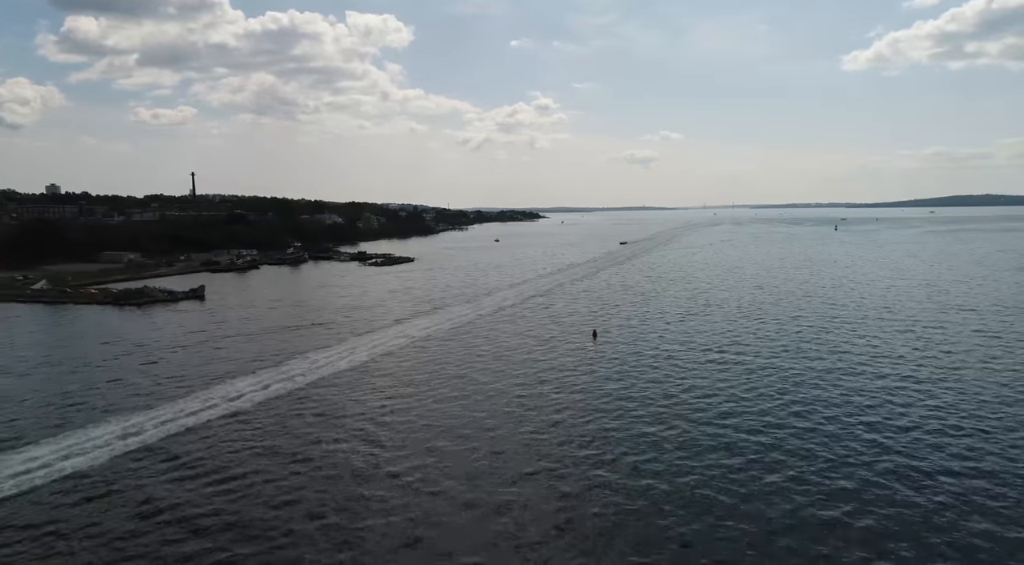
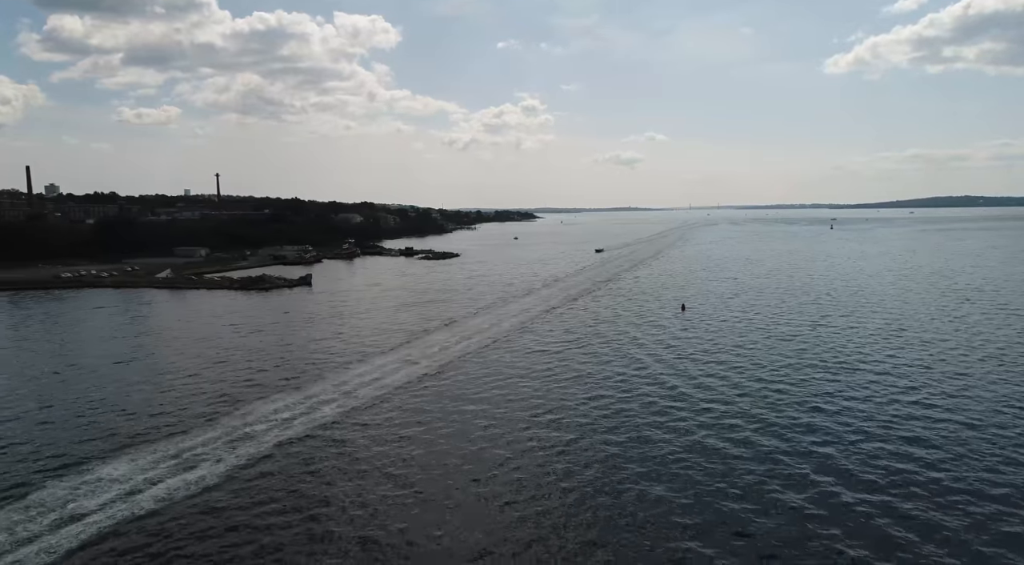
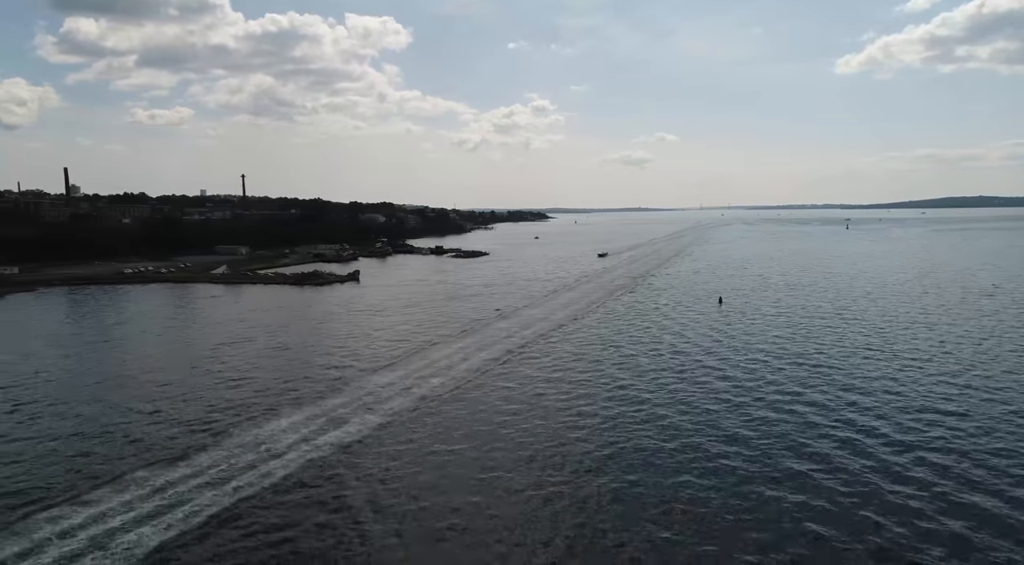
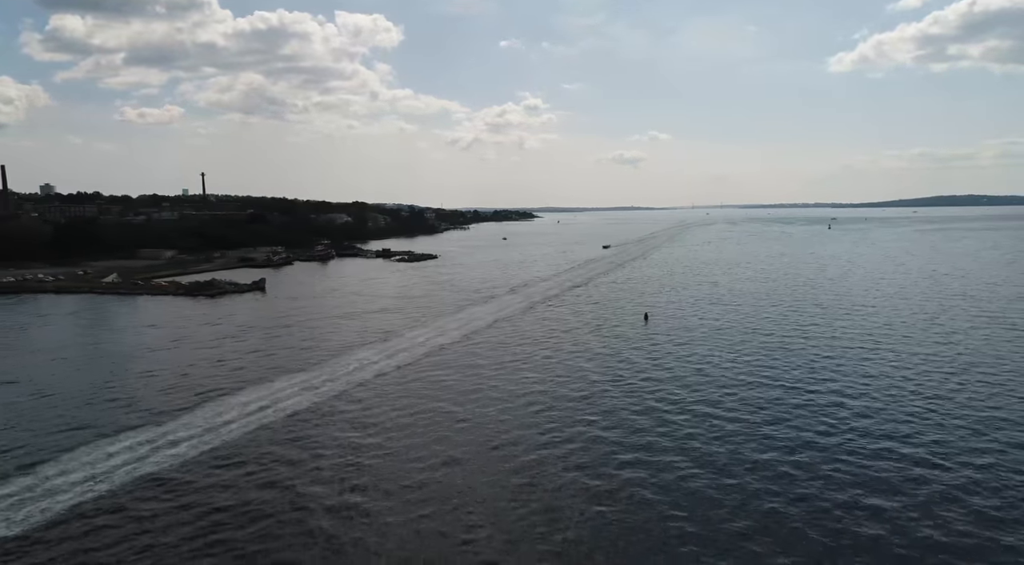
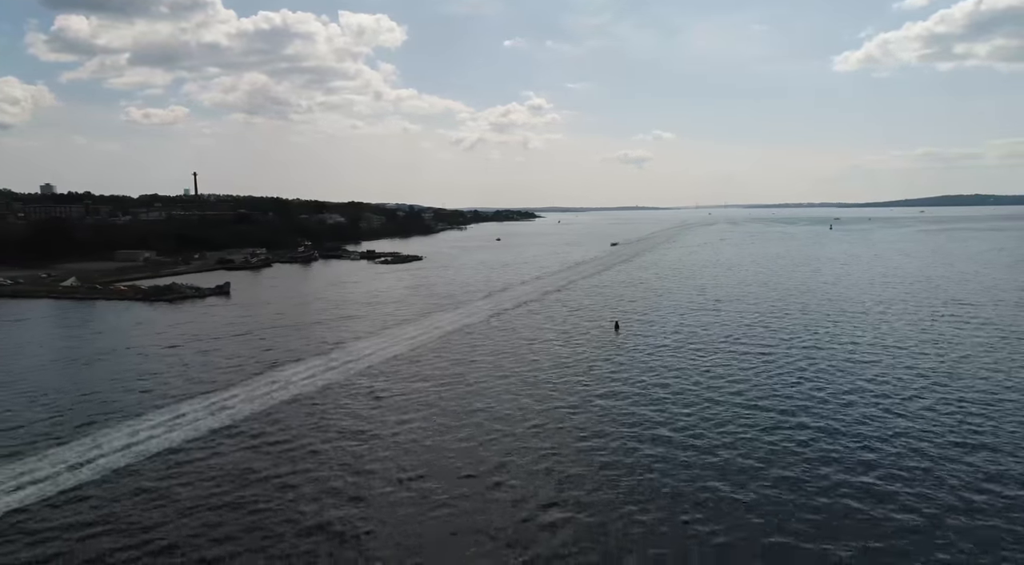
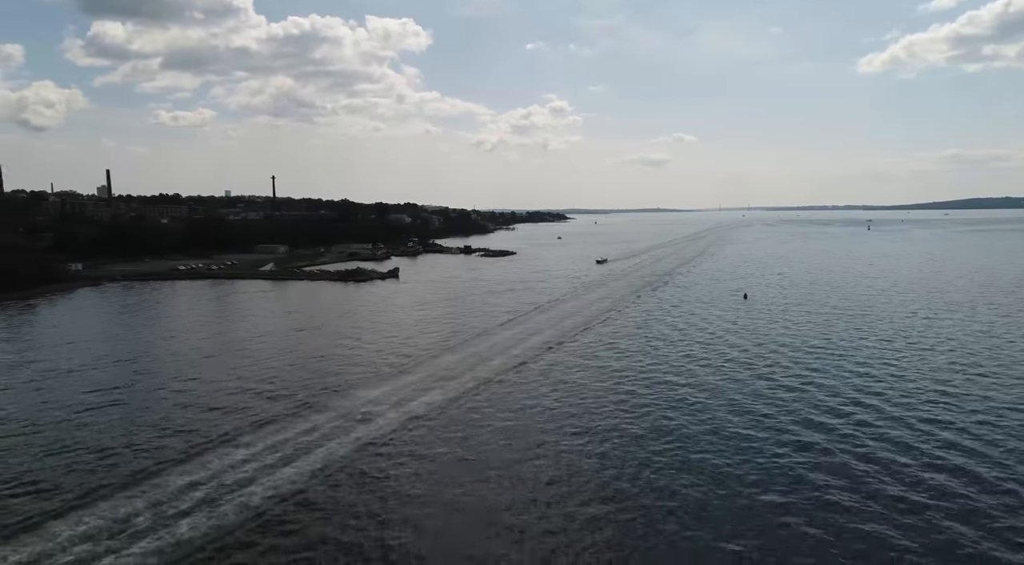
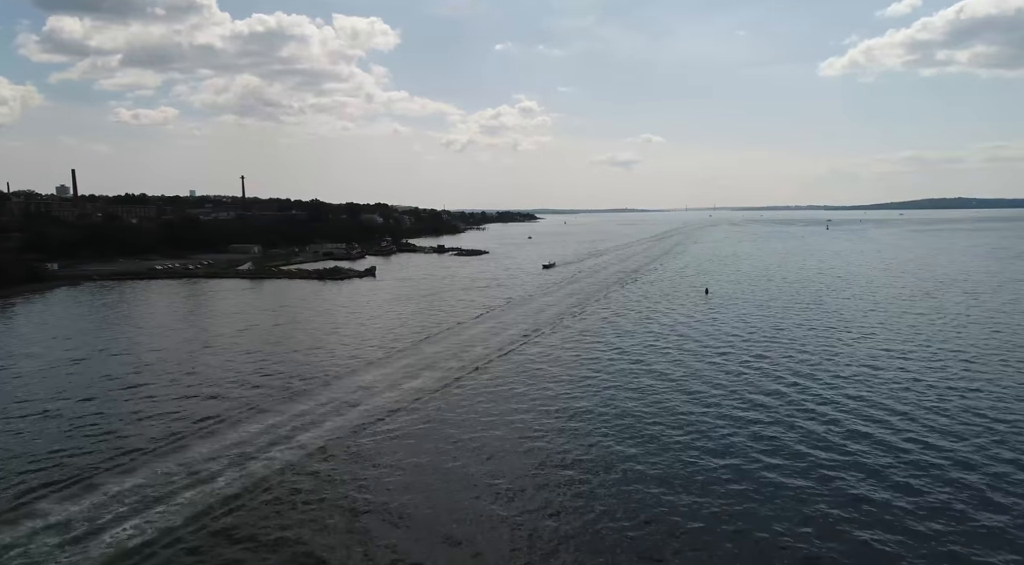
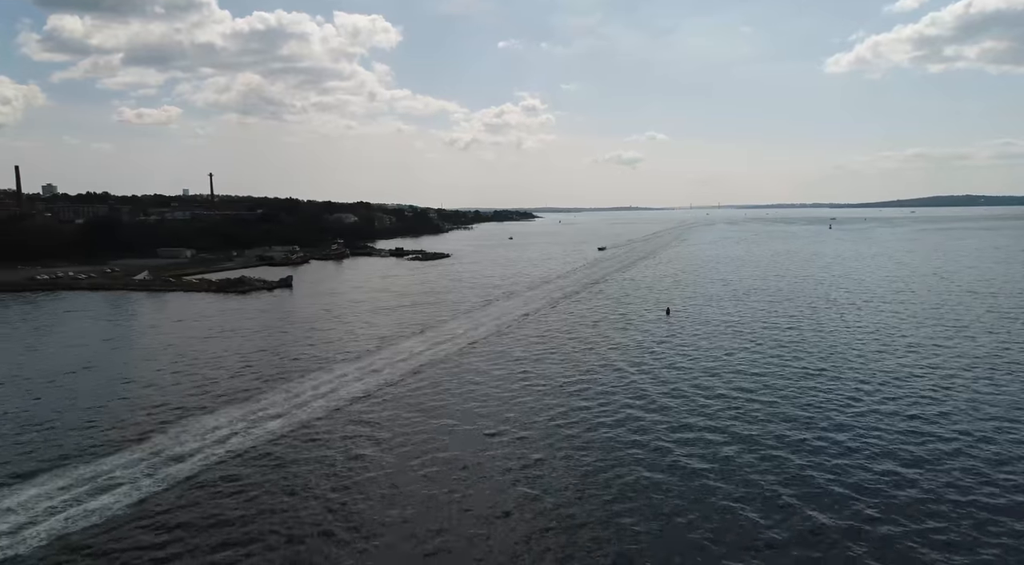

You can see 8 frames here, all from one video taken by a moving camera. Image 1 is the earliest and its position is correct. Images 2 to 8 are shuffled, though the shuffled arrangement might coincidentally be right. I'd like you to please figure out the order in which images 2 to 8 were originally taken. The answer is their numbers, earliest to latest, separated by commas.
5, 4, 8, 2, 3, 6, 7
